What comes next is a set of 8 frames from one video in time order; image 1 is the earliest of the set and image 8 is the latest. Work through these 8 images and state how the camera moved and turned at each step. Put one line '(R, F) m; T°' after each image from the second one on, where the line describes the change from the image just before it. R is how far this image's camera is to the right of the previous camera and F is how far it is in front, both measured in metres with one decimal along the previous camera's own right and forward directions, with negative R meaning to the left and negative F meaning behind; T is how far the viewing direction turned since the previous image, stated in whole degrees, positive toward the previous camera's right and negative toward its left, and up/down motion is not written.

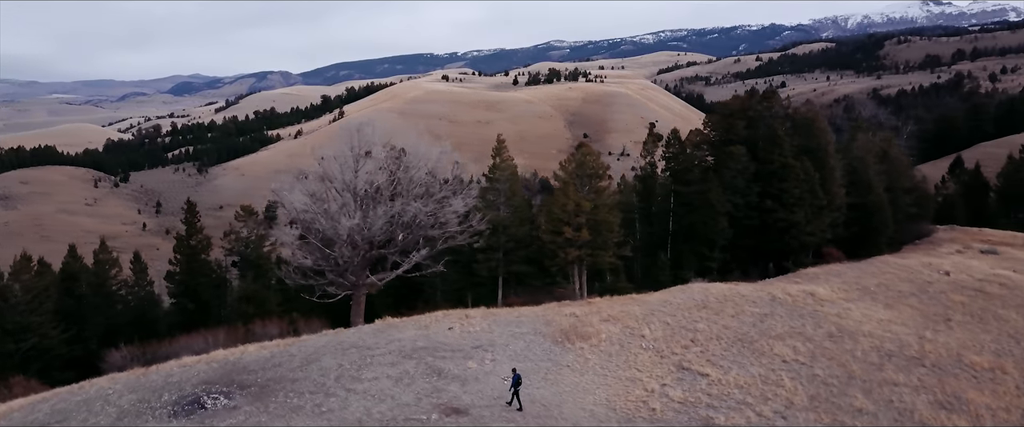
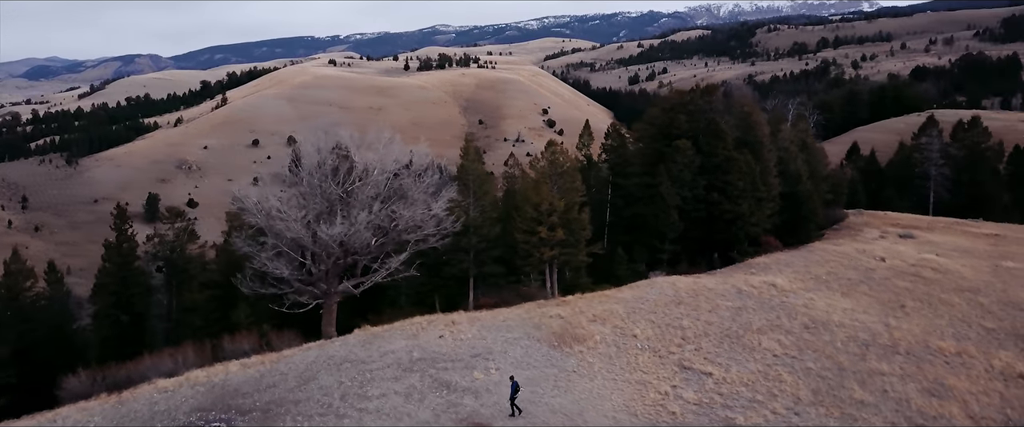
(-2.9, +0.6) m; +8°
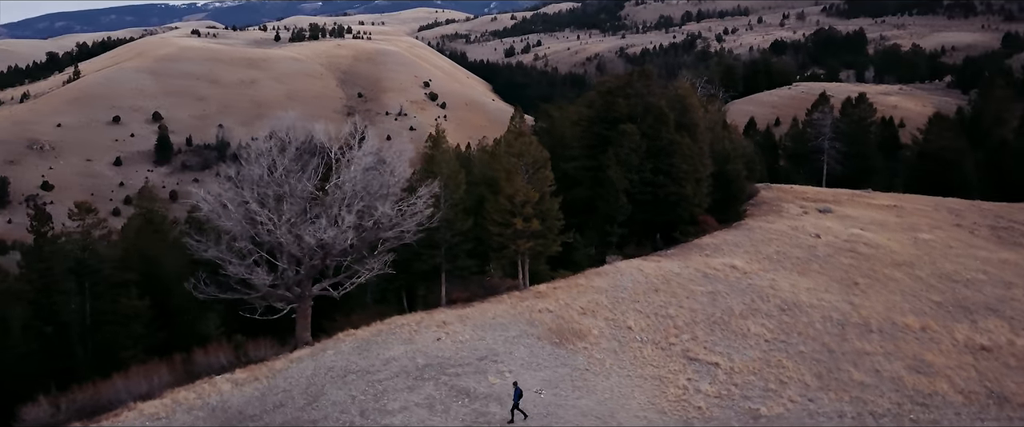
(-3.3, +0.9) m; +9°
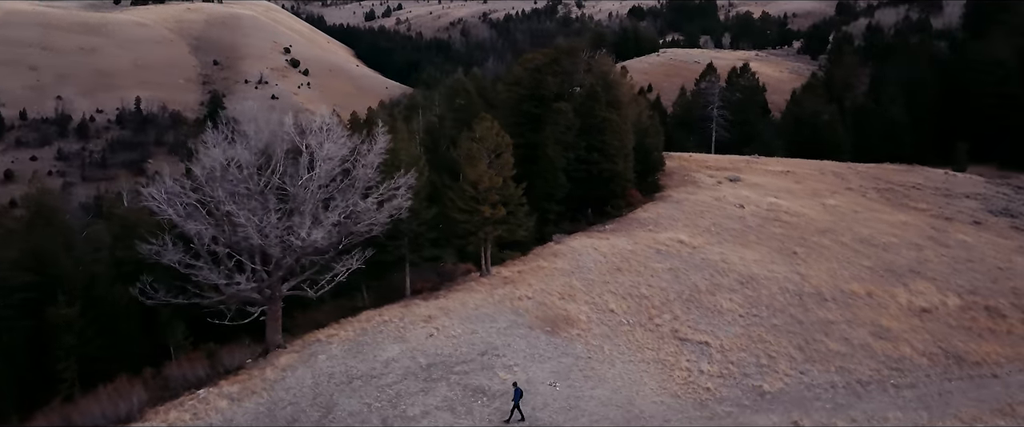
(-3.4, +0.6) m; +10°
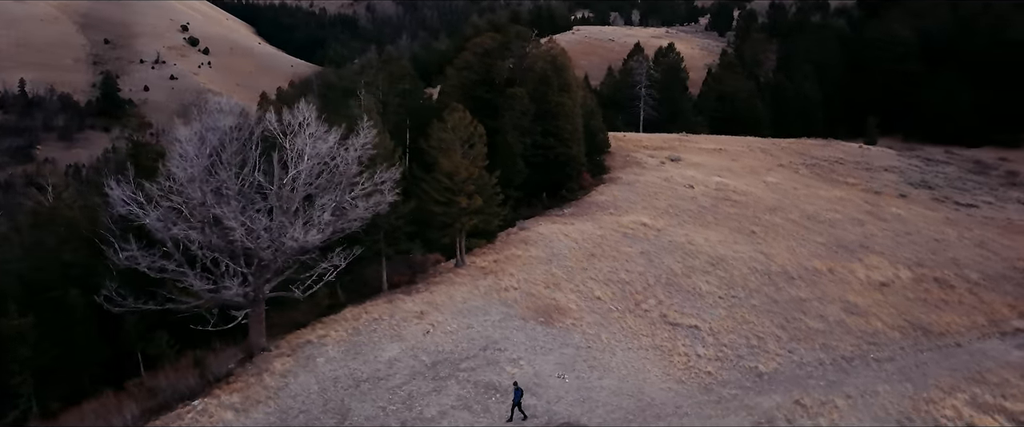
(-2.3, +0.2) m; +7°
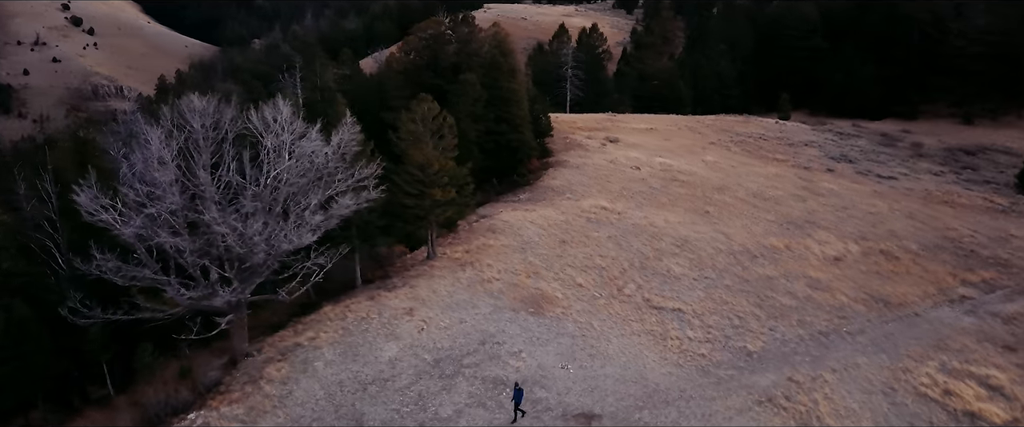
(-2.2, +0.1) m; +7°
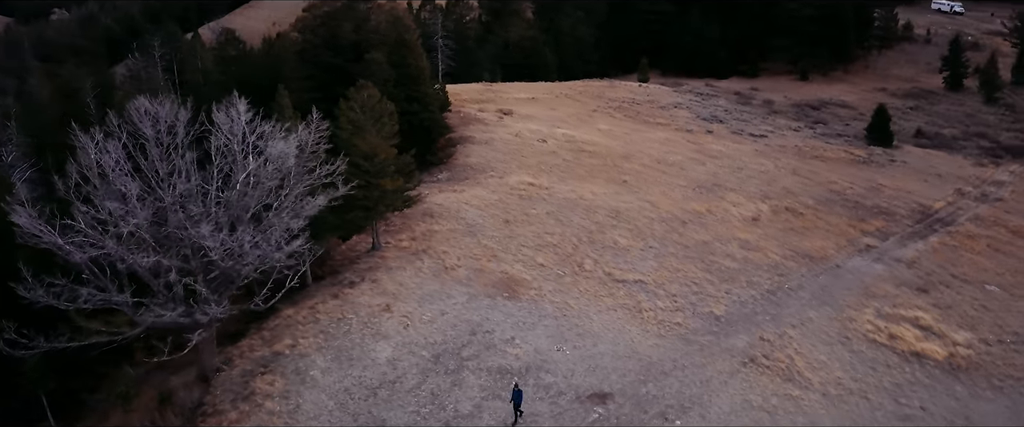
(-3.6, +0.3) m; +12°
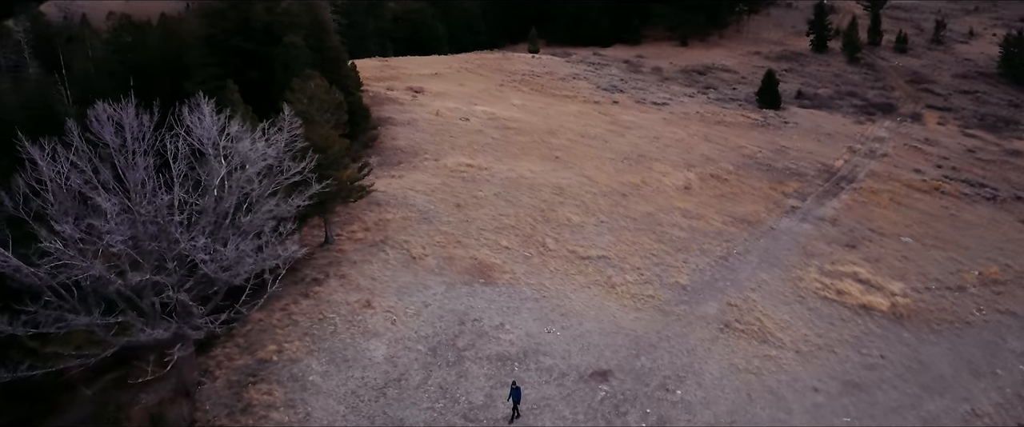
(-2.8, +0.1) m; +9°
